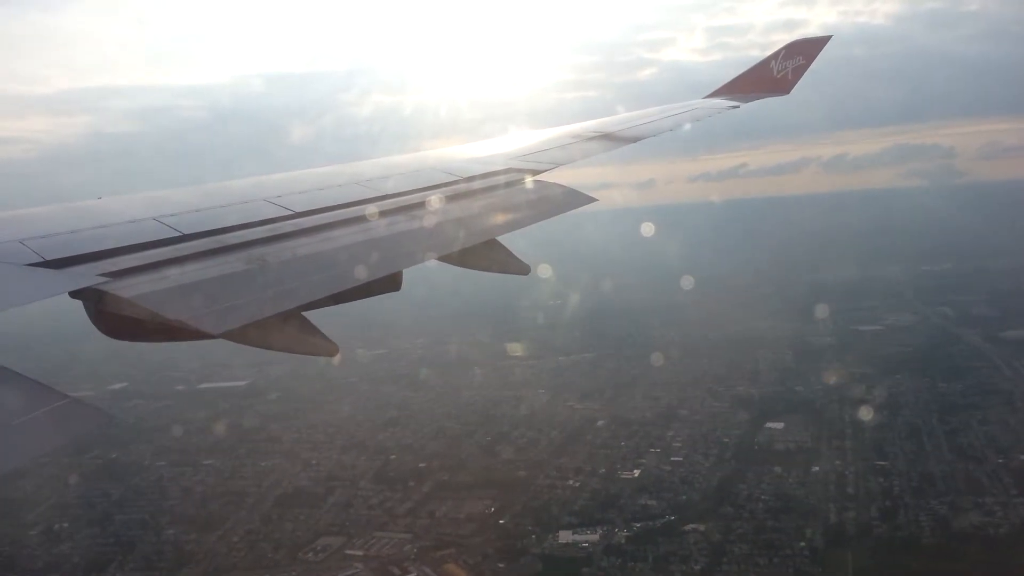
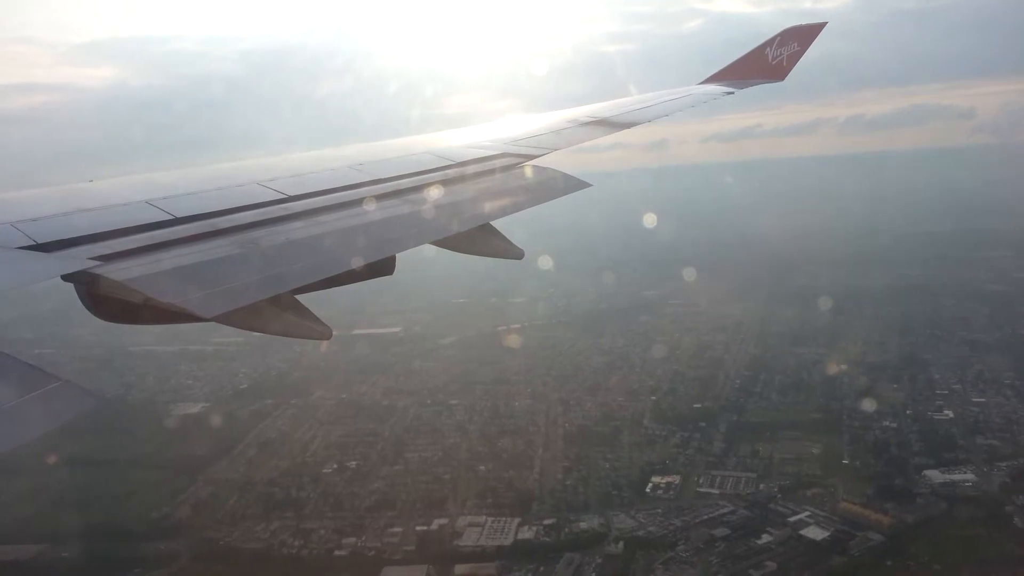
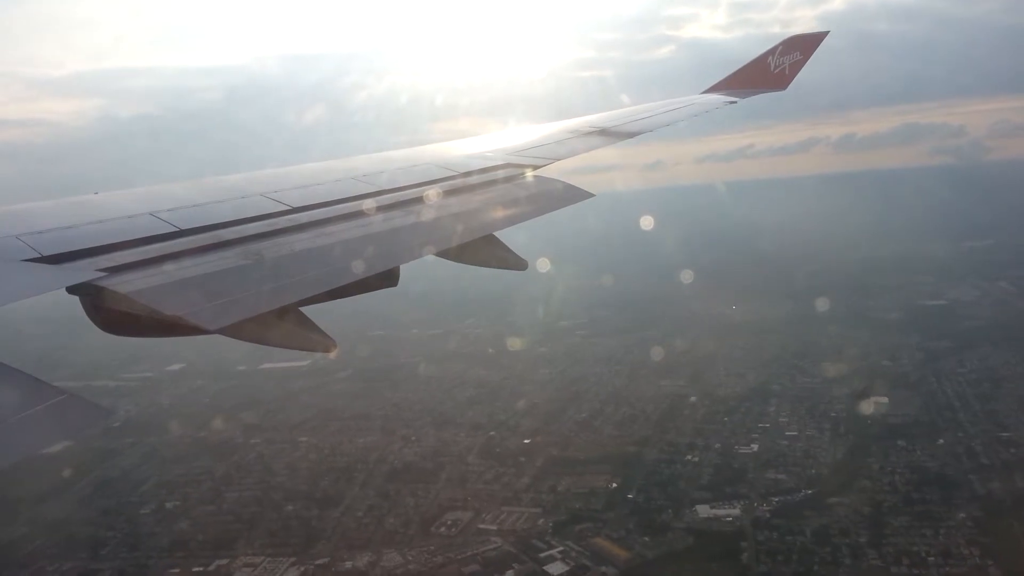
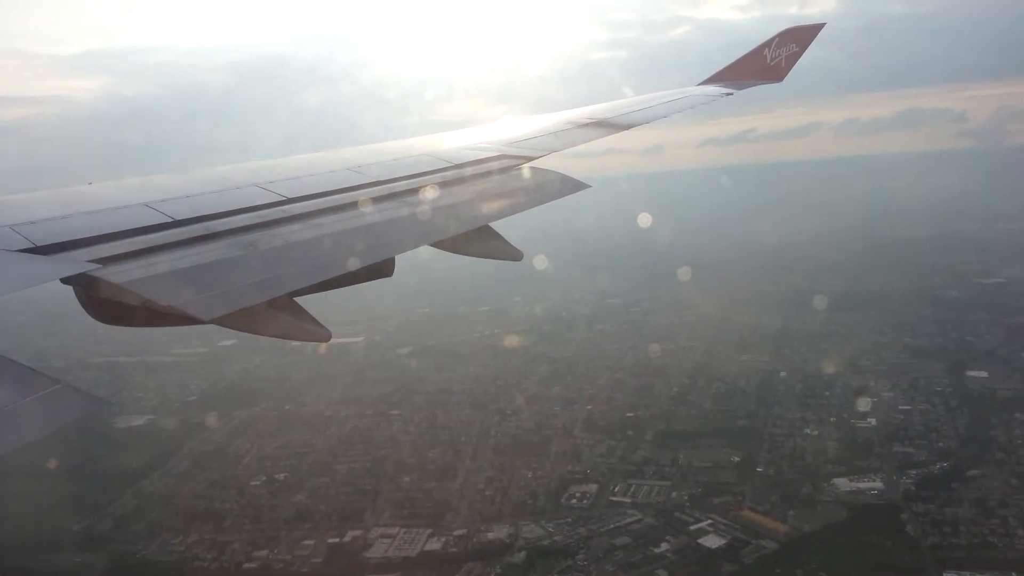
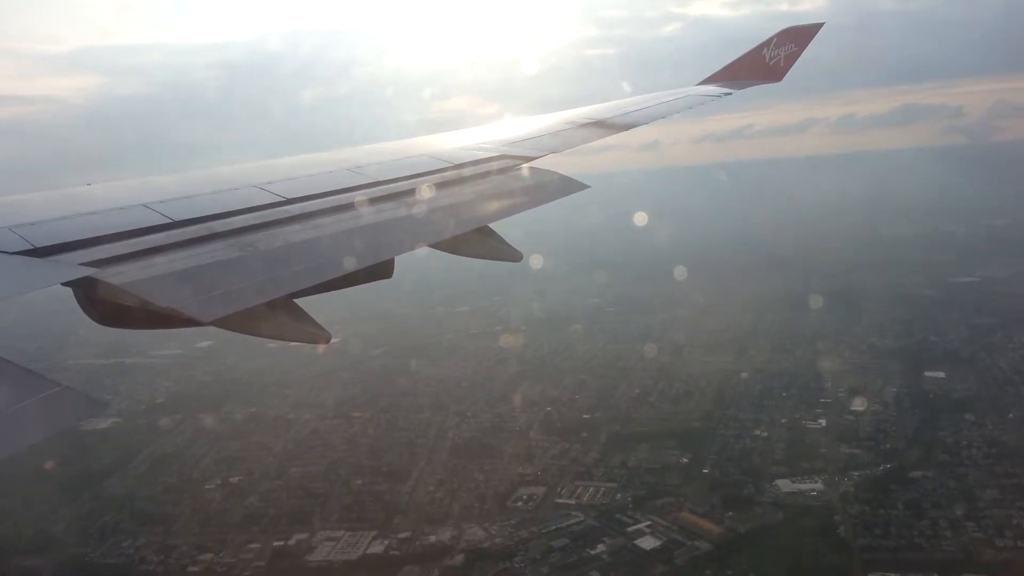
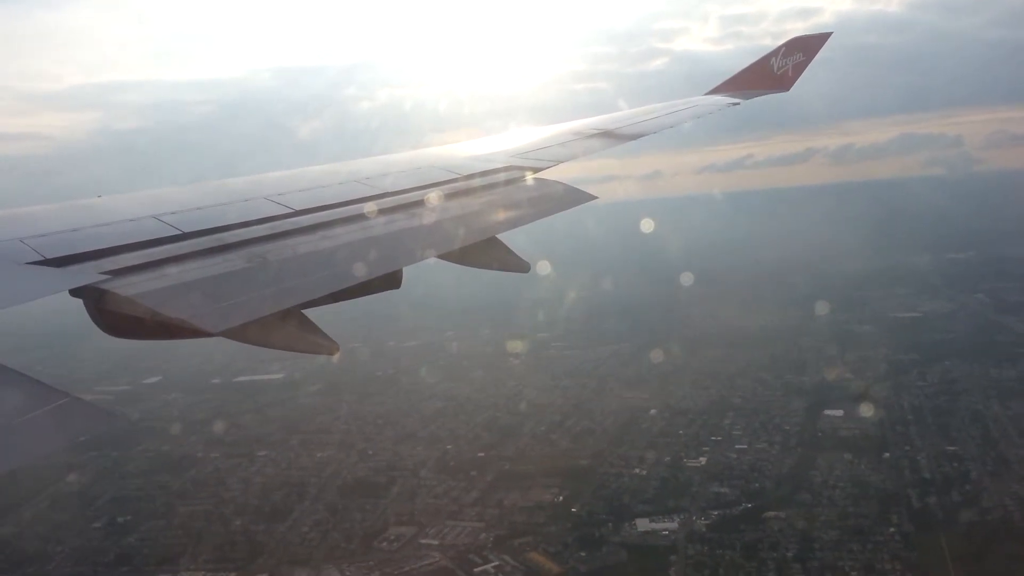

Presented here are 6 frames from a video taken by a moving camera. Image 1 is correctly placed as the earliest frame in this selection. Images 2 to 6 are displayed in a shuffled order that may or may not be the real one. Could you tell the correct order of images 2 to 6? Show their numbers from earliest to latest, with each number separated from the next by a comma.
6, 3, 5, 4, 2
